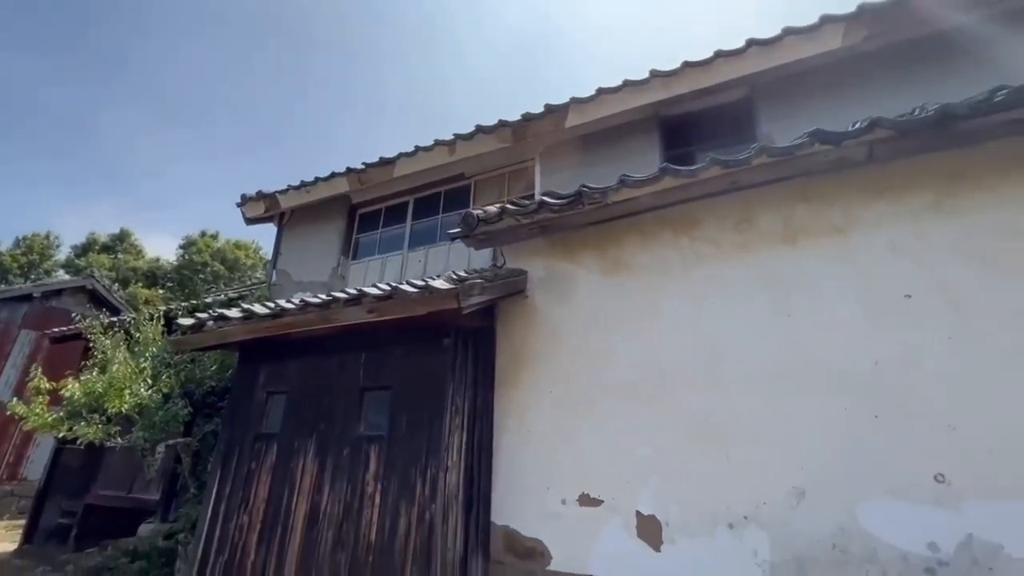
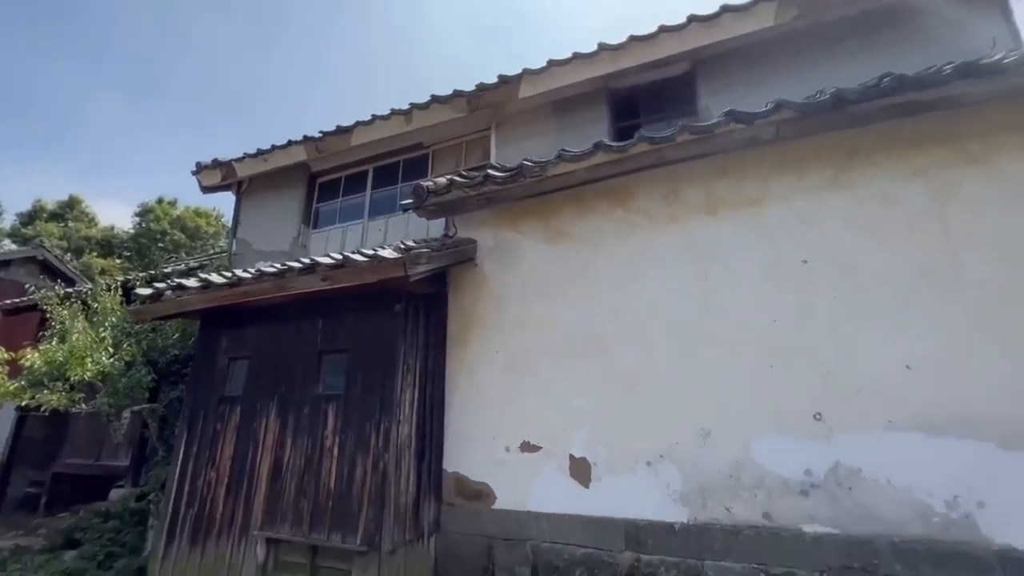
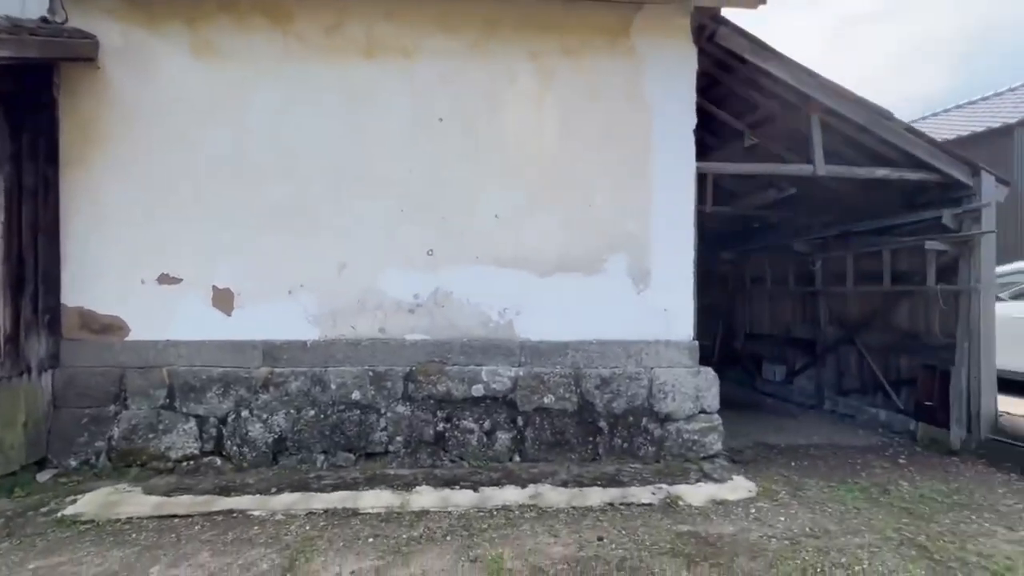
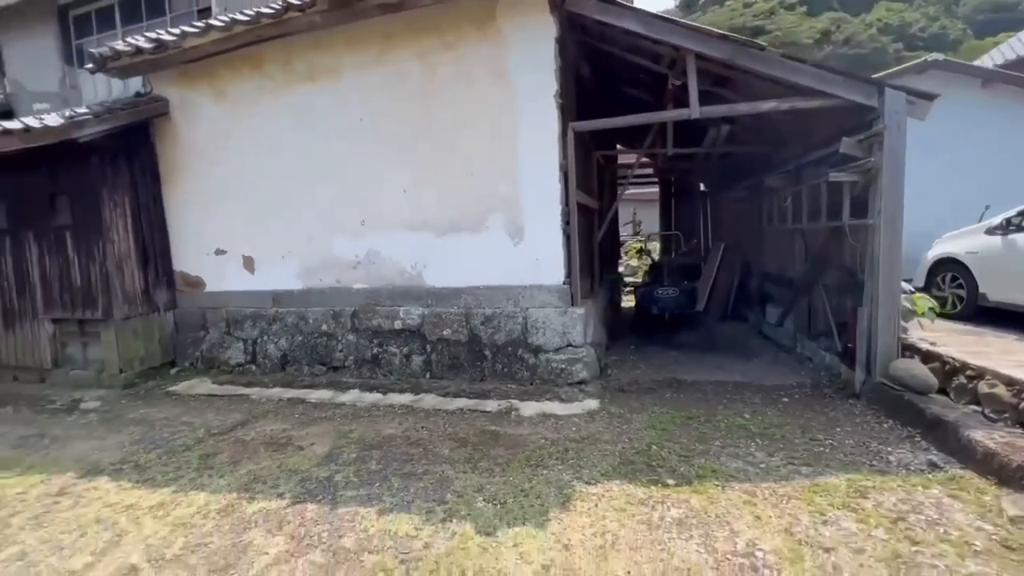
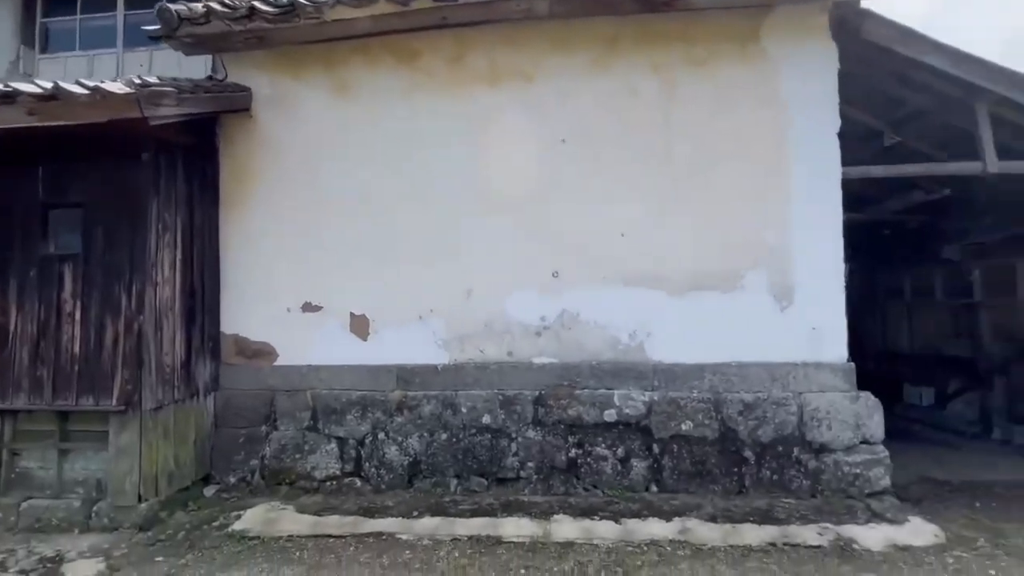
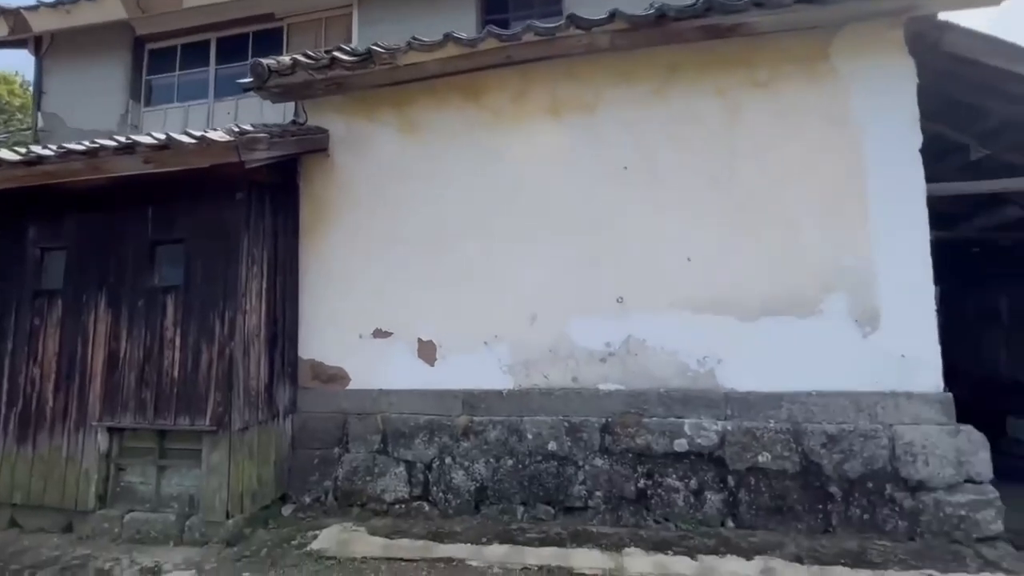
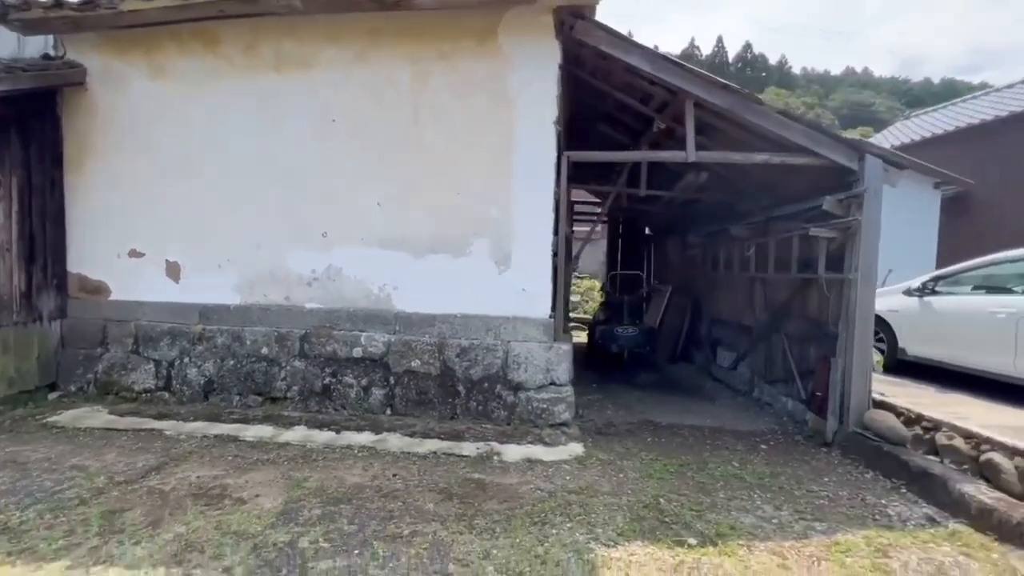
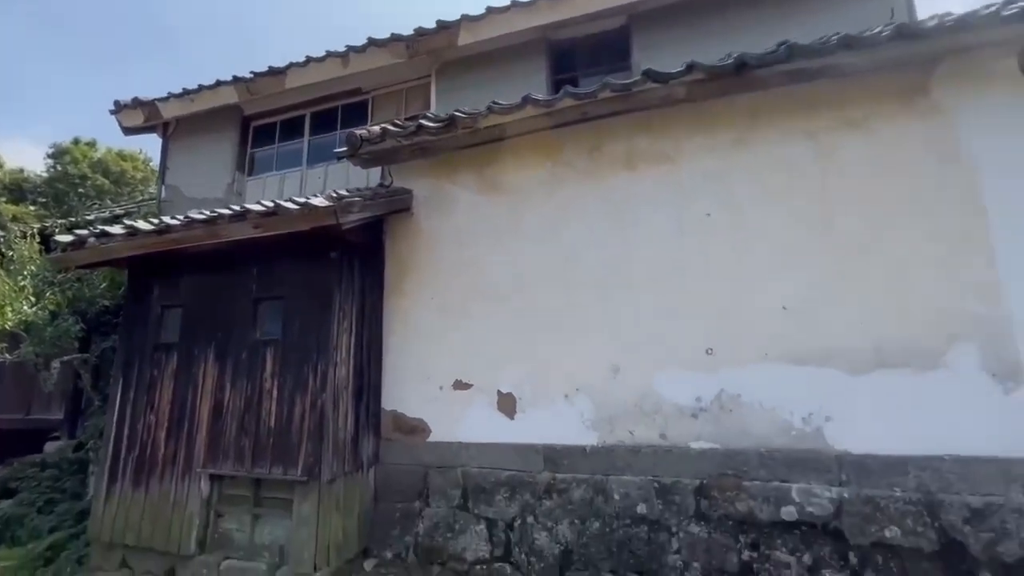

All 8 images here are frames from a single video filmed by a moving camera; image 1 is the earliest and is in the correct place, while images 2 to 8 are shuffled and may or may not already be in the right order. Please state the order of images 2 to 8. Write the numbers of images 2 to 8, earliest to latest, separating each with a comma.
2, 8, 6, 5, 3, 7, 4
